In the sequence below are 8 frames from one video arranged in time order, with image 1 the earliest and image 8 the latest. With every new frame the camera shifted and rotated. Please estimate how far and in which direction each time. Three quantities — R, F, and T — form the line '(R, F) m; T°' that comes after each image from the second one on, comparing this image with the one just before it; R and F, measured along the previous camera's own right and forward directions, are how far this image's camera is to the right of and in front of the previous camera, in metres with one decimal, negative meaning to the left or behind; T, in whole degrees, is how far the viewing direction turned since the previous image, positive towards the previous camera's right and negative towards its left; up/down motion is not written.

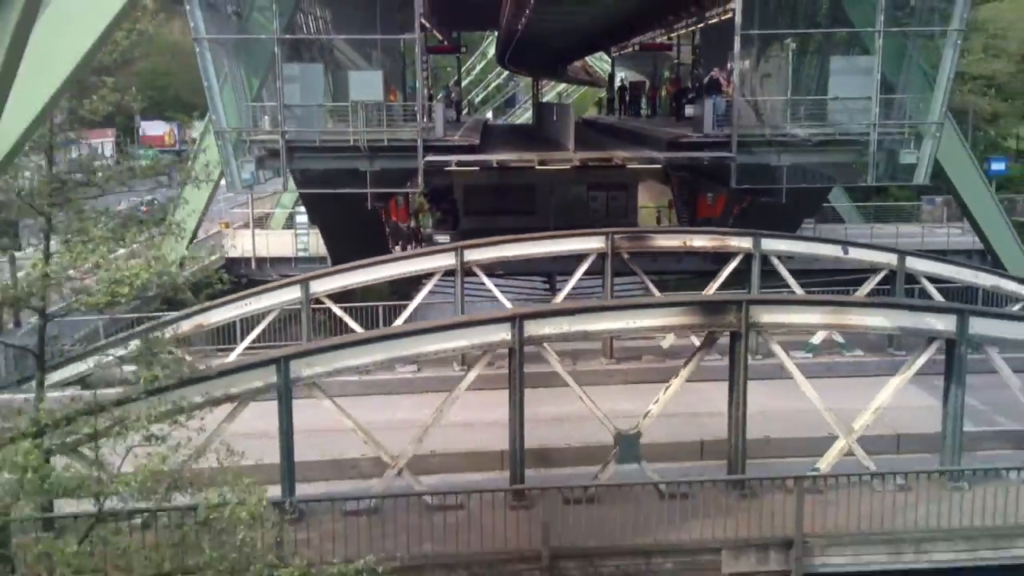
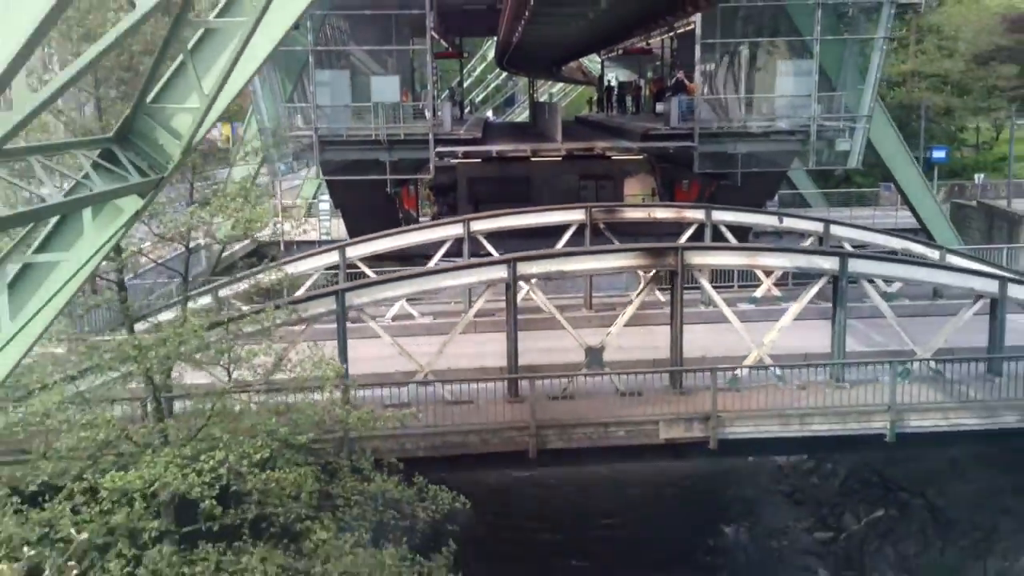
(+0.1, -2.6) m; 0°
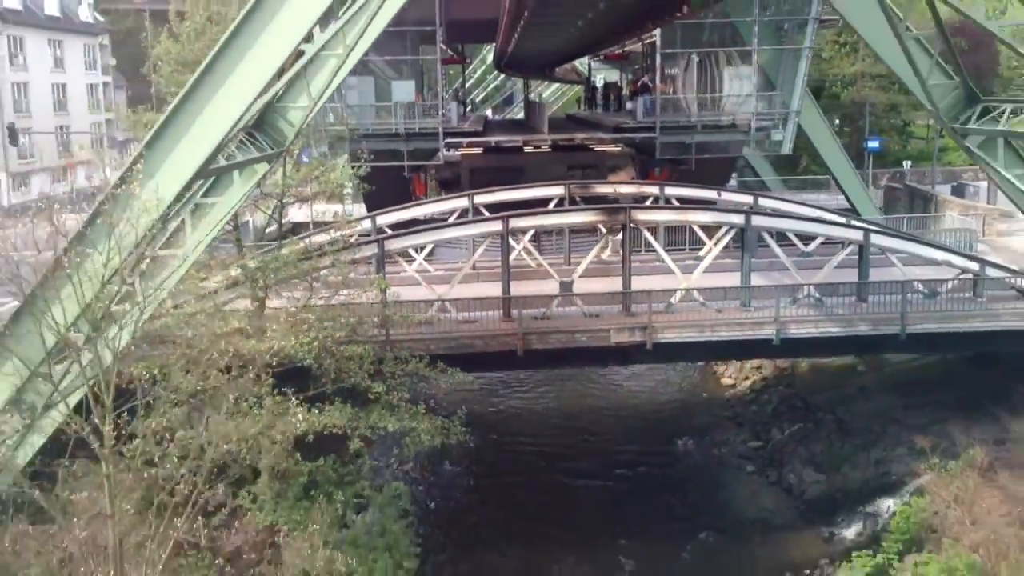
(+0.1, -3.7) m; 0°
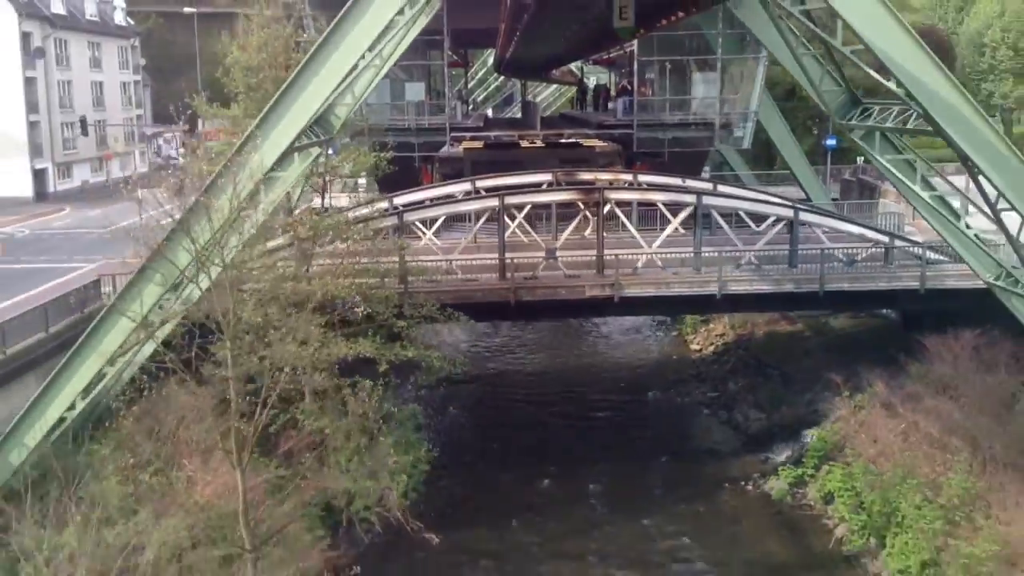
(+0.1, -3.1) m; 0°
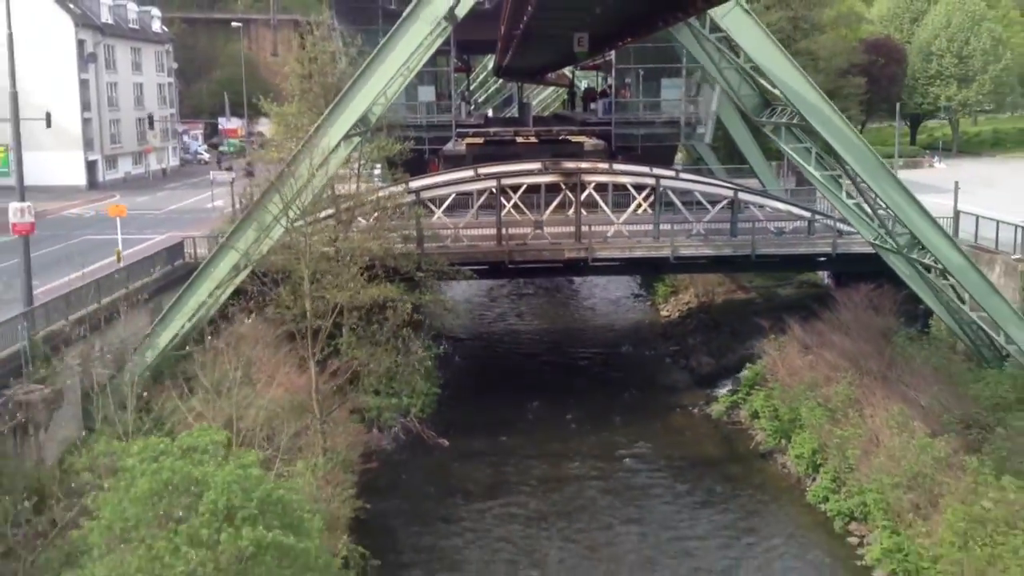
(+0.1, -4.1) m; 0°
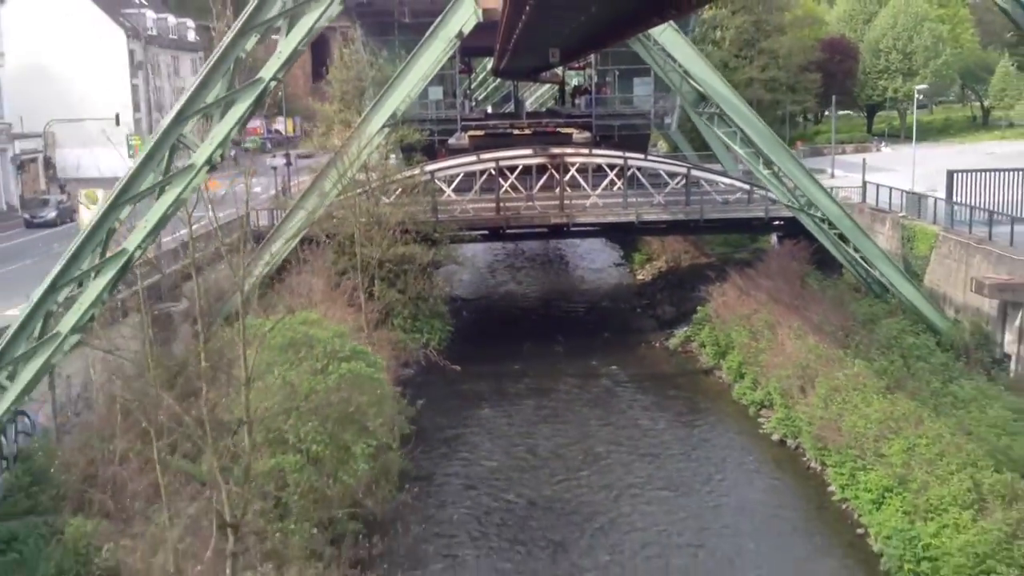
(+0.1, -5.1) m; 0°
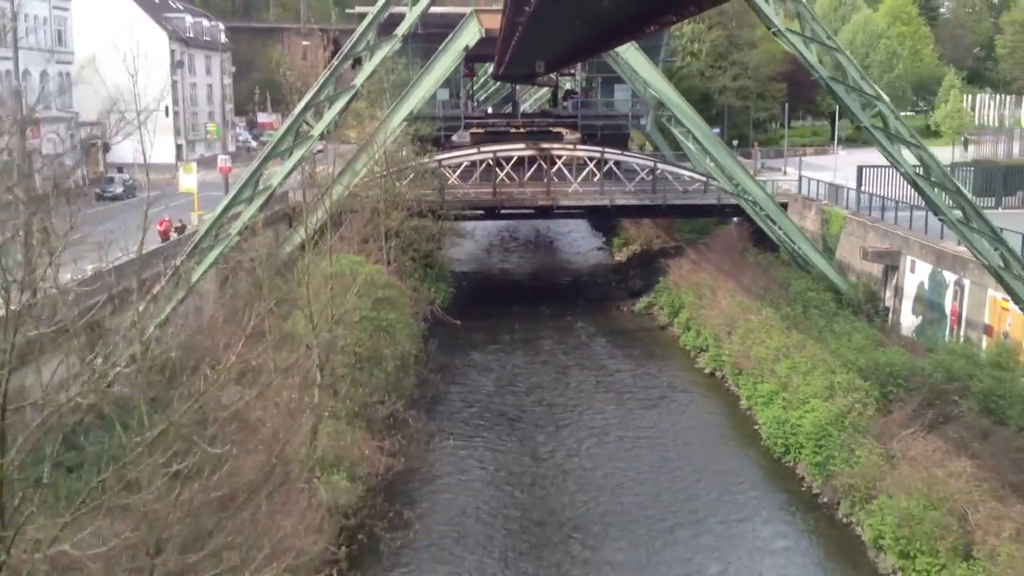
(+0.1, -5.1) m; 0°
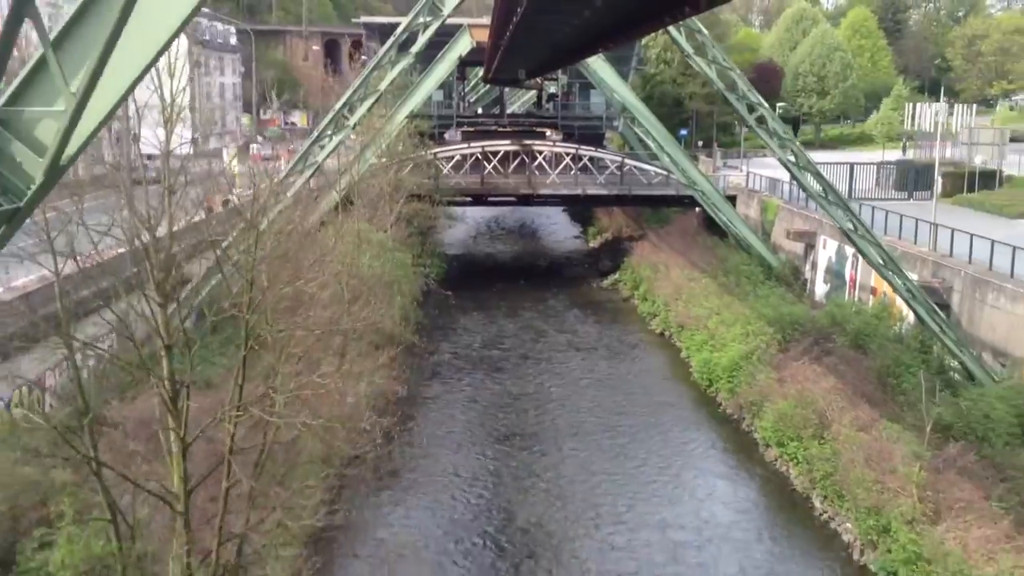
(+0.1, -4.6) m; +1°
